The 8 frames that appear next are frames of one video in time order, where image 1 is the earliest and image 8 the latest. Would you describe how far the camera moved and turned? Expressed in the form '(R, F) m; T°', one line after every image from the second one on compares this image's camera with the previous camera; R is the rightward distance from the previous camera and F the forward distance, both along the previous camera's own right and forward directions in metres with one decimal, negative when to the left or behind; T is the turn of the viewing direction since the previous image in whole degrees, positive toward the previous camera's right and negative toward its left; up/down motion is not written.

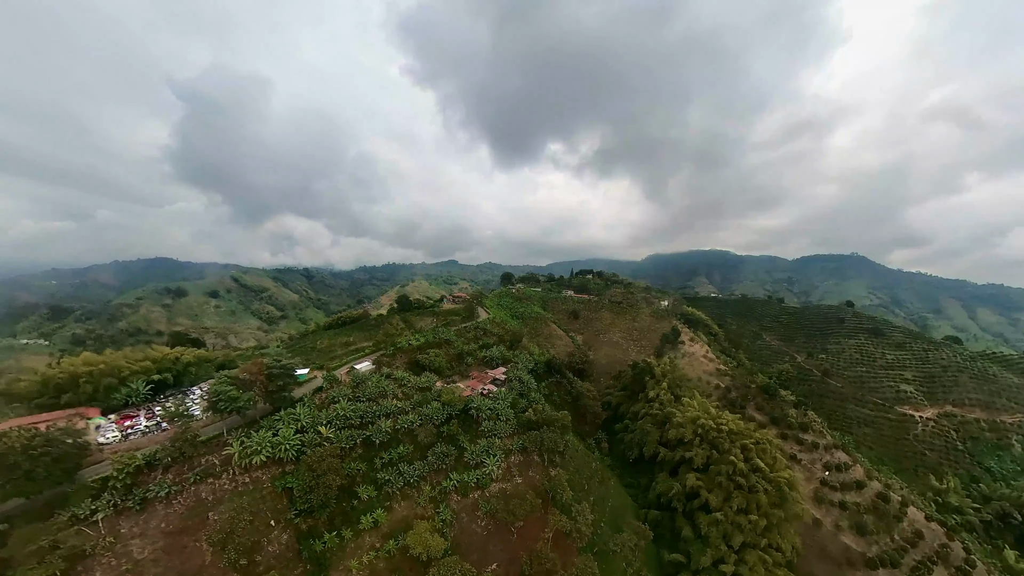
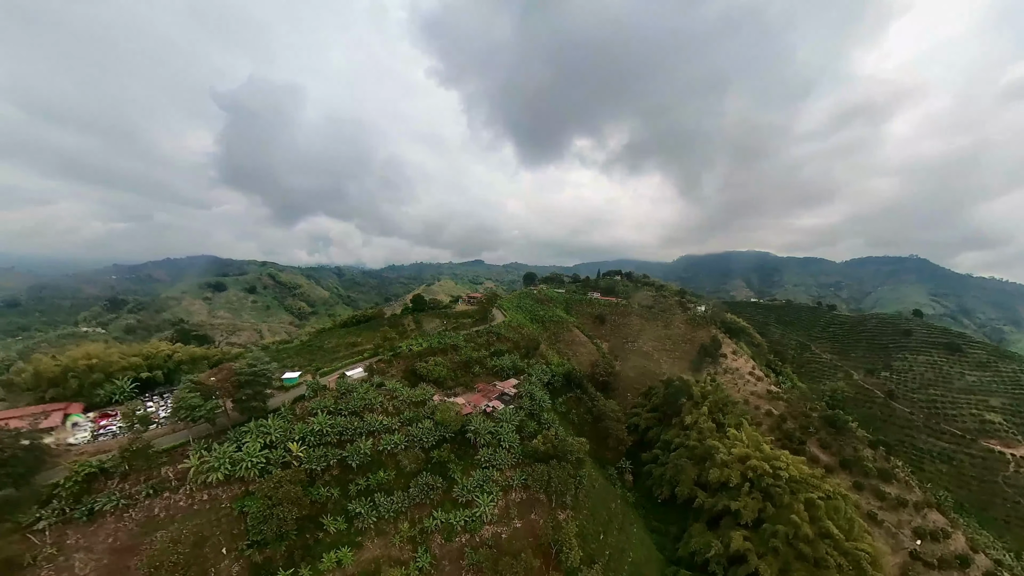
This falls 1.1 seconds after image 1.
(+2.4, +5.8) m; -5°
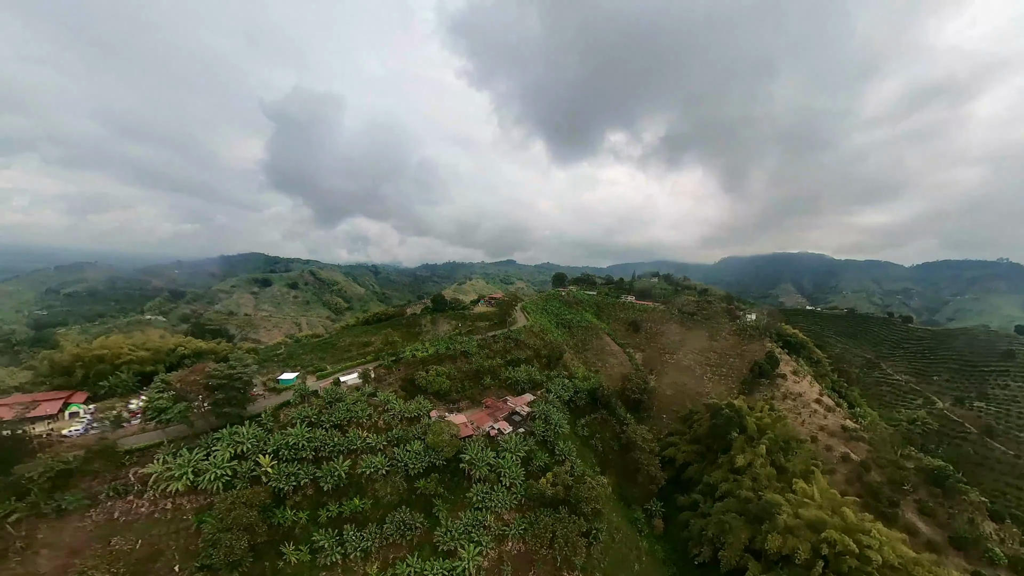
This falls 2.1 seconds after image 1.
(+2.4, +5.4) m; -6°
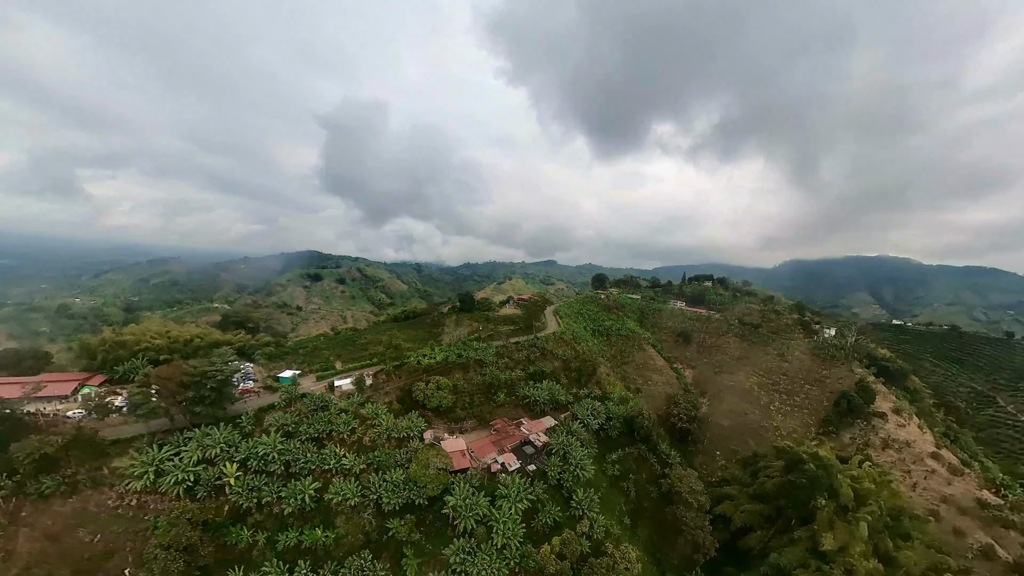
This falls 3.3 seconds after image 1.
(+2.7, +6.0) m; -8°
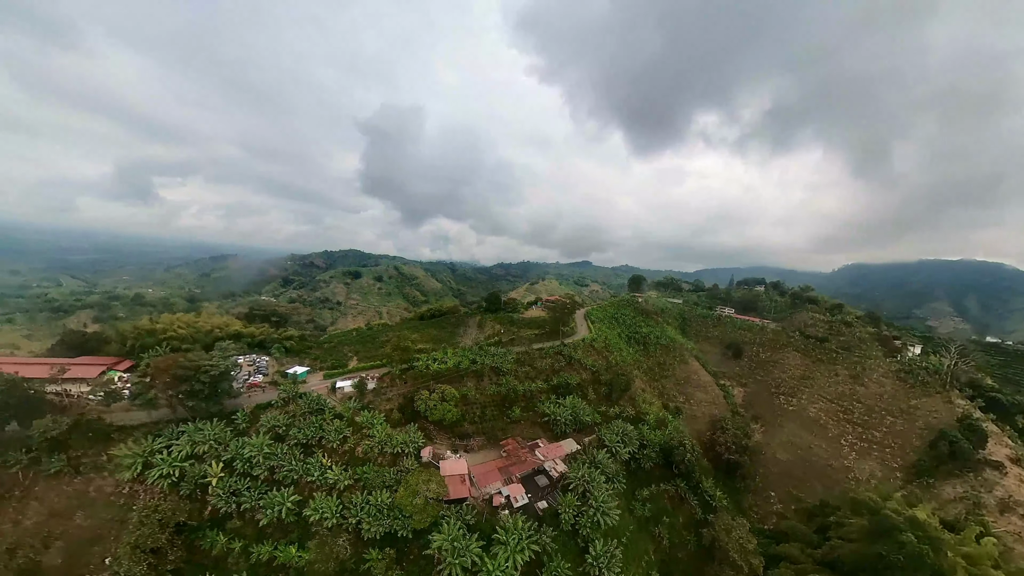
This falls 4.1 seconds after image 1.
(+1.7, +4.4) m; -6°
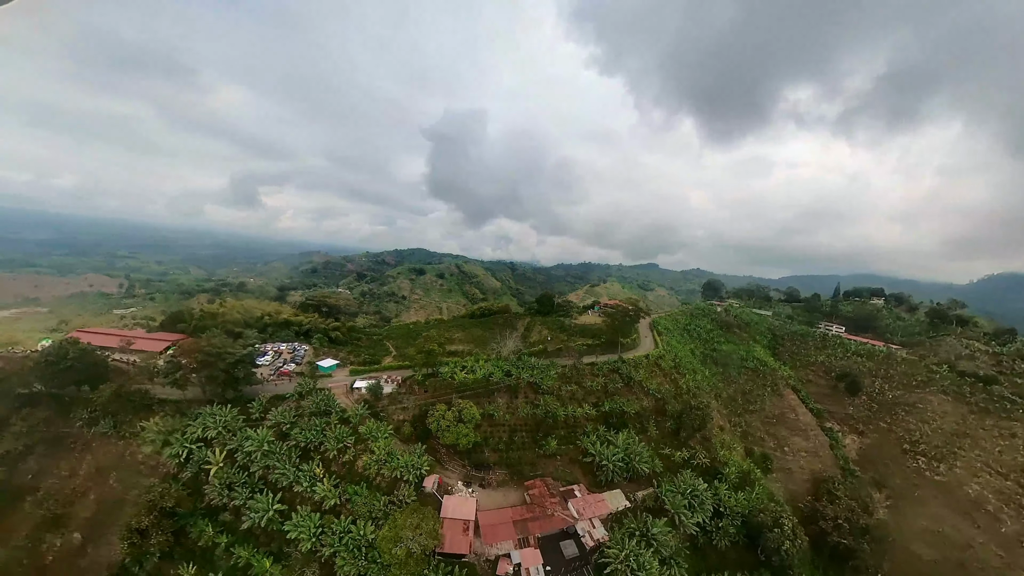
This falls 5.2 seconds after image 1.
(+2.0, +6.1) m; -11°
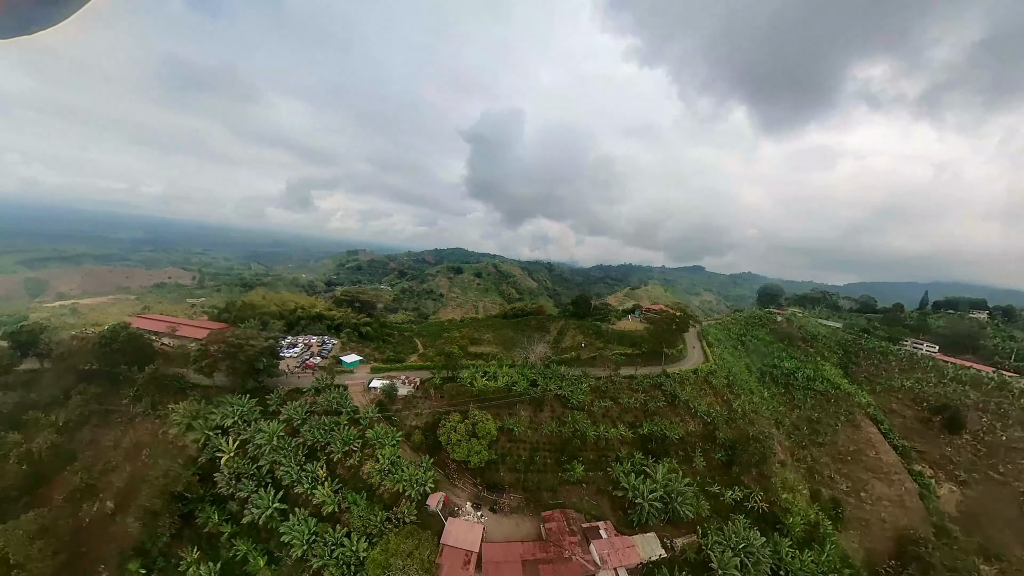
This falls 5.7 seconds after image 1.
(+1.1, +2.9) m; -7°
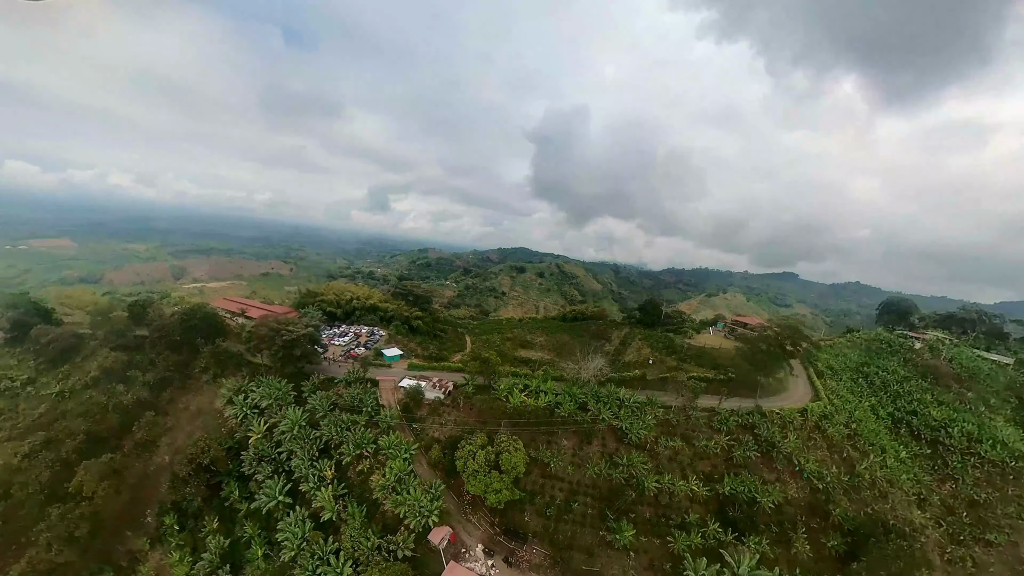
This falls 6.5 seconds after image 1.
(+1.5, +4.4) m; -11°
